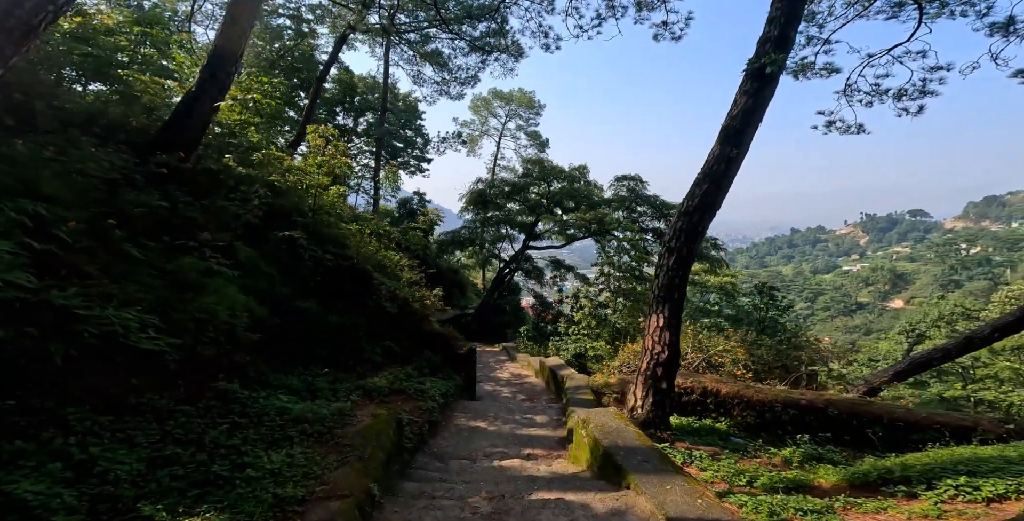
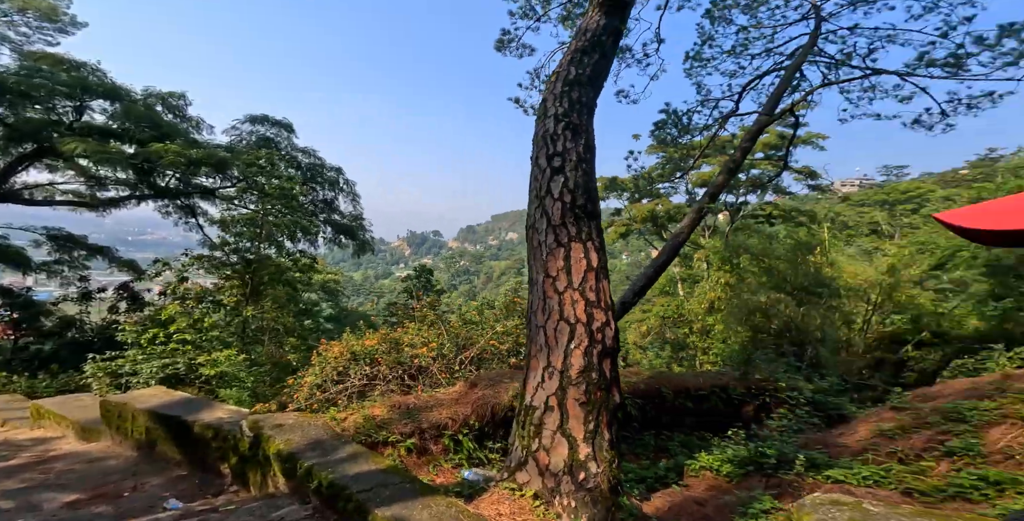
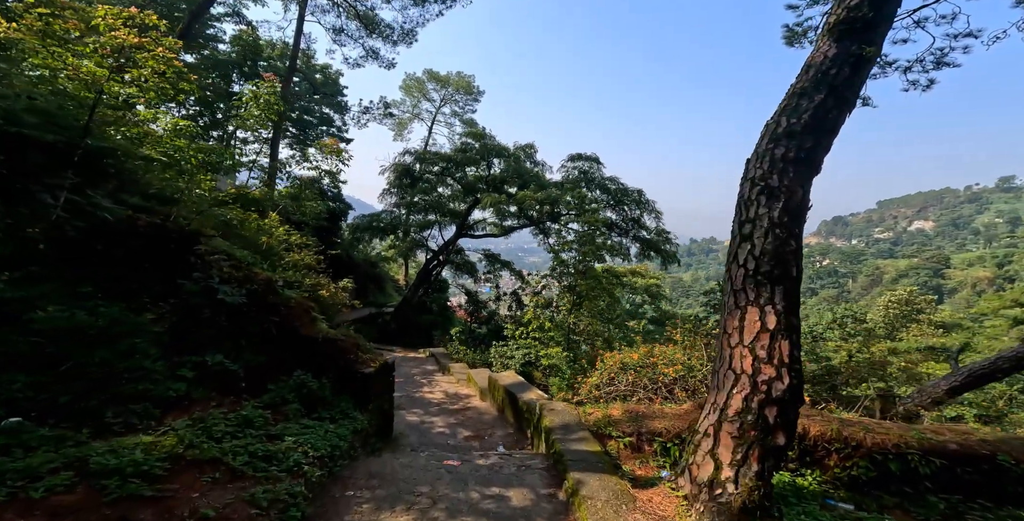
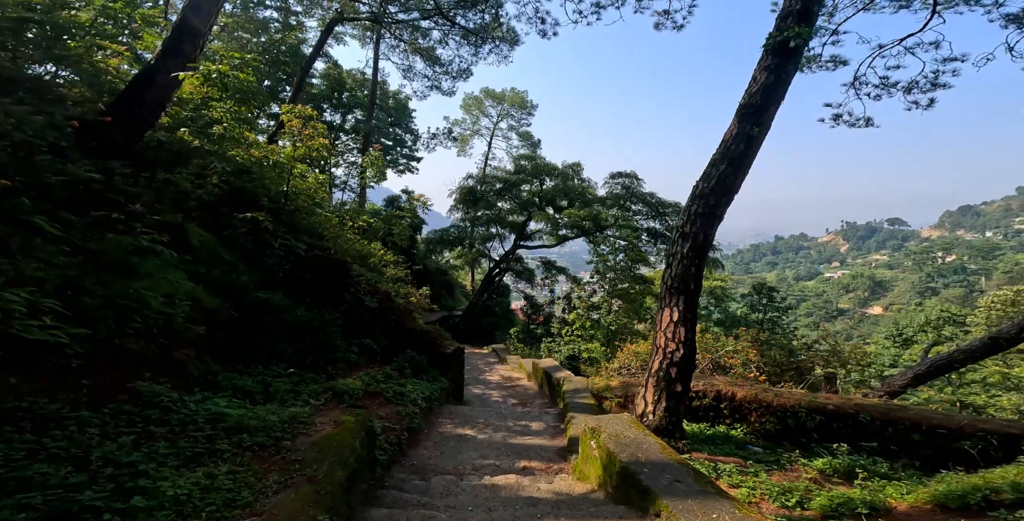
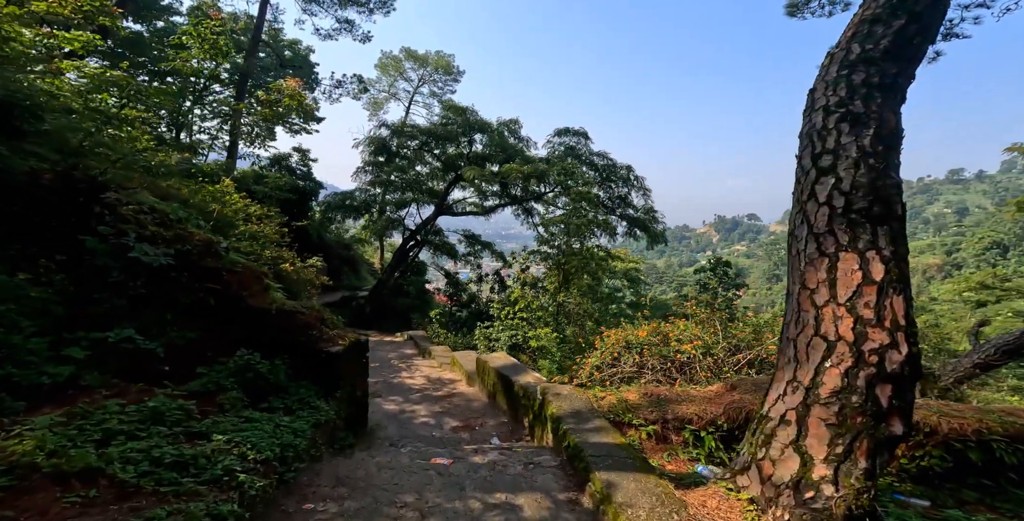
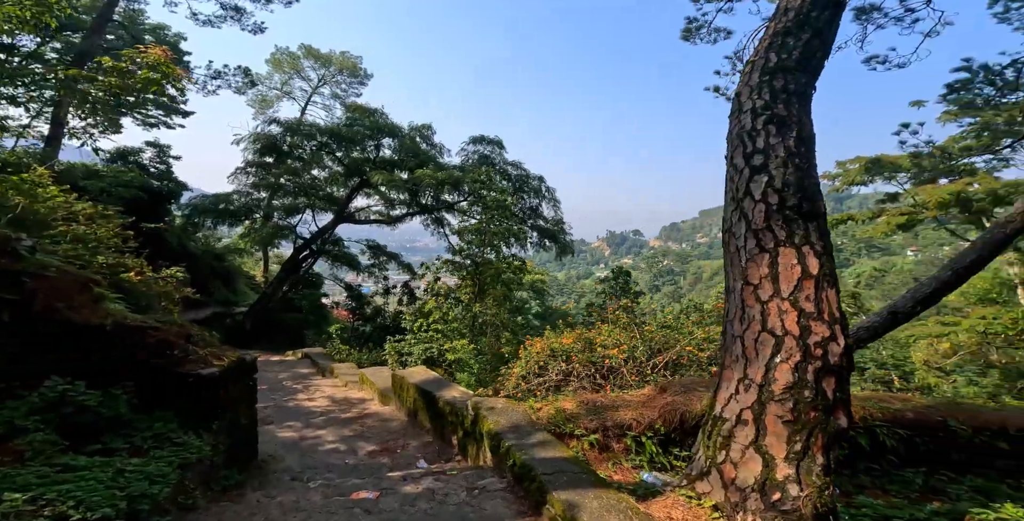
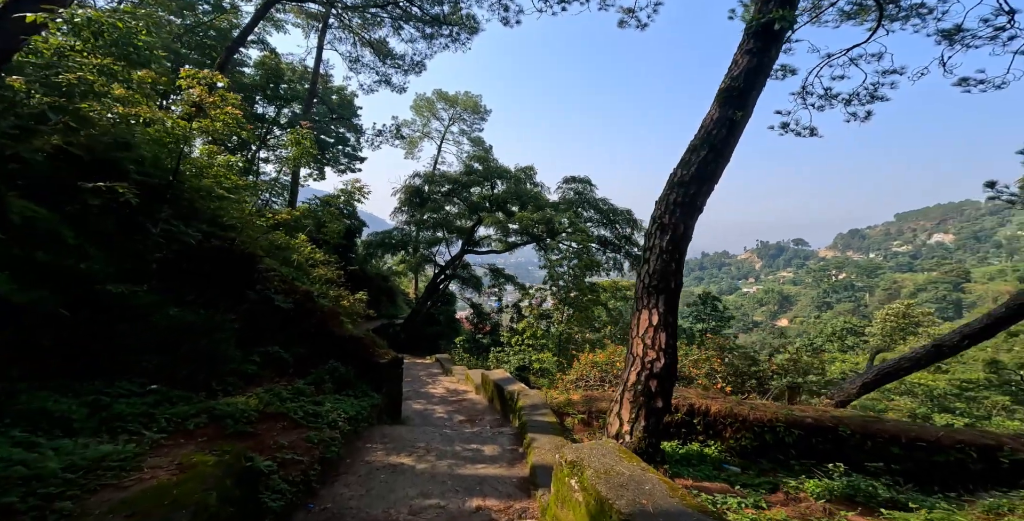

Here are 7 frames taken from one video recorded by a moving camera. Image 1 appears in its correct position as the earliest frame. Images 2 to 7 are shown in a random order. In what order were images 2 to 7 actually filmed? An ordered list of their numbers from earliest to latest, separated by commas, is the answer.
4, 7, 3, 5, 6, 2
